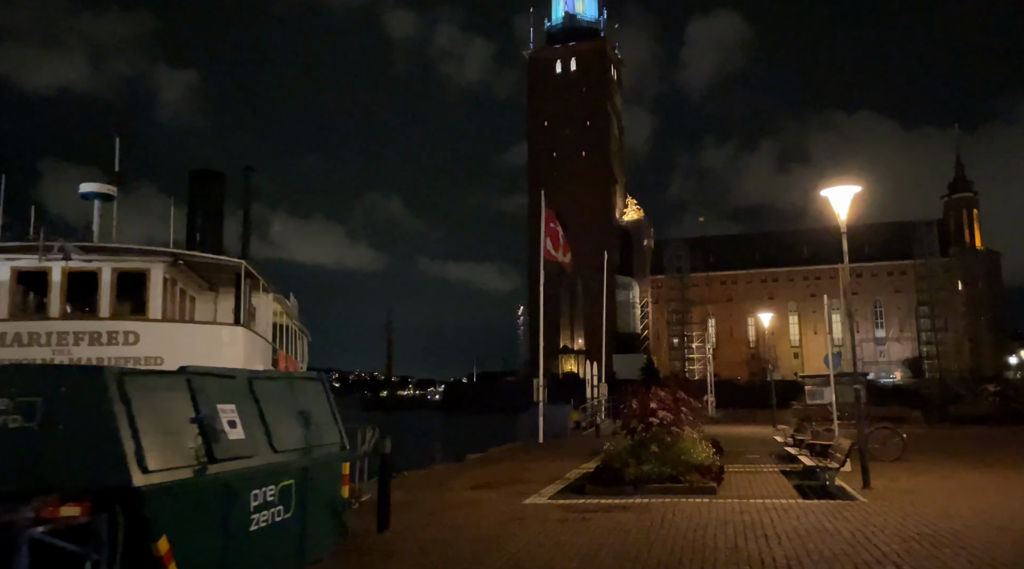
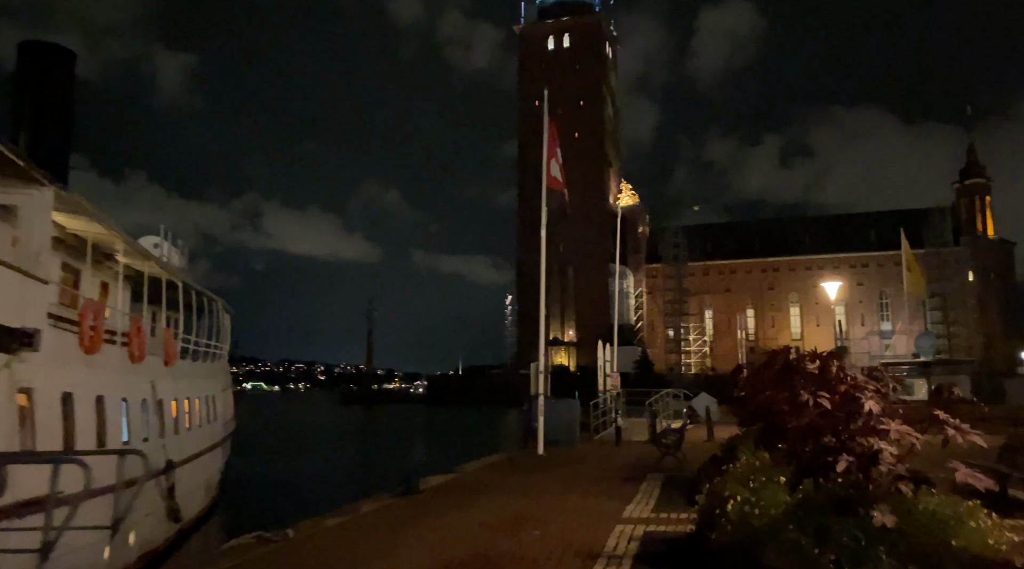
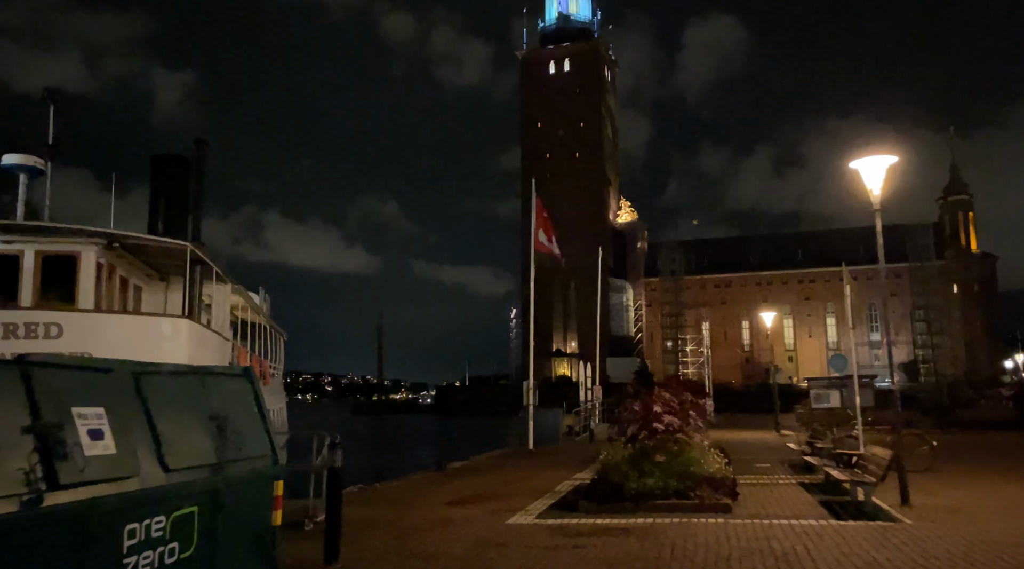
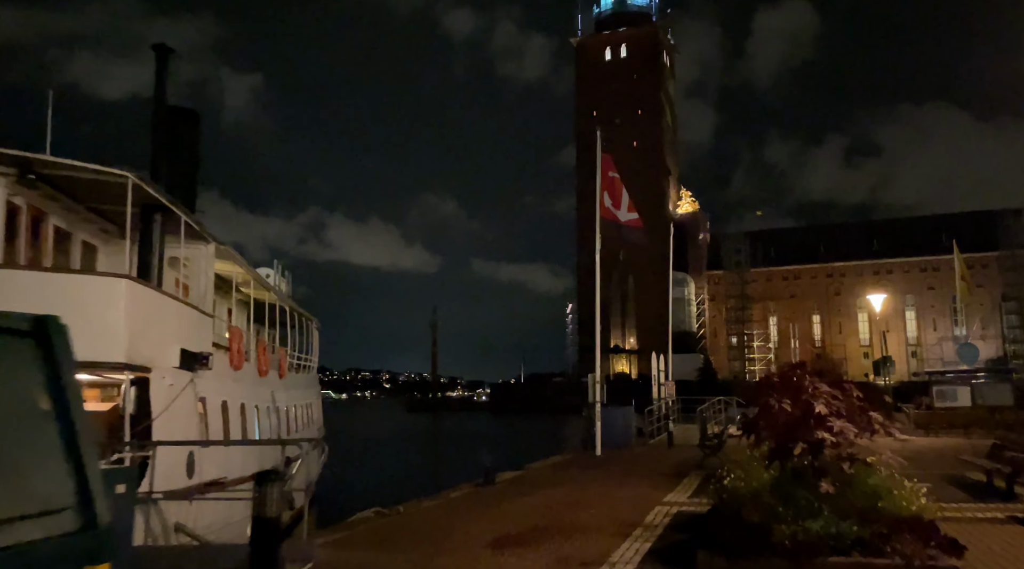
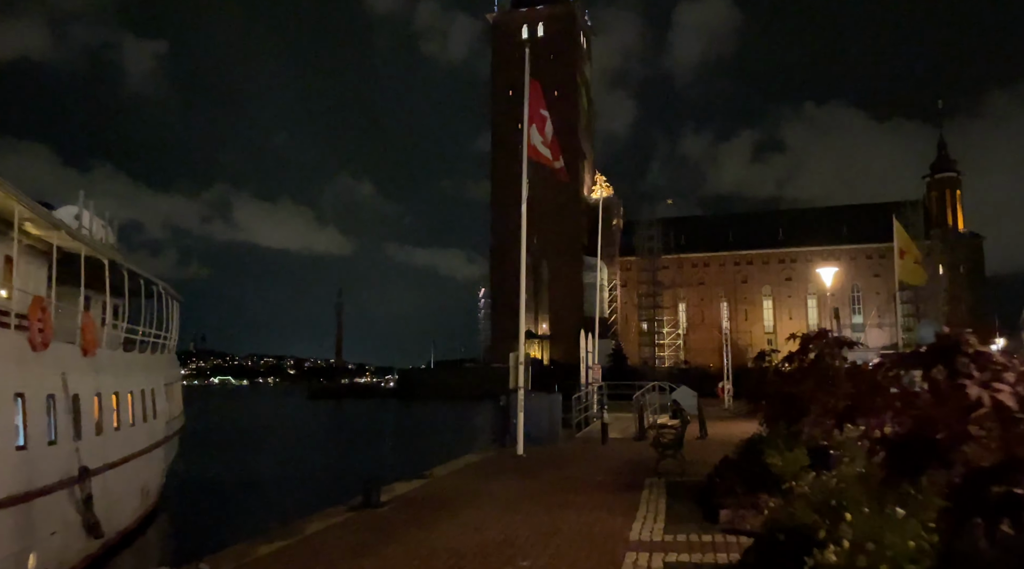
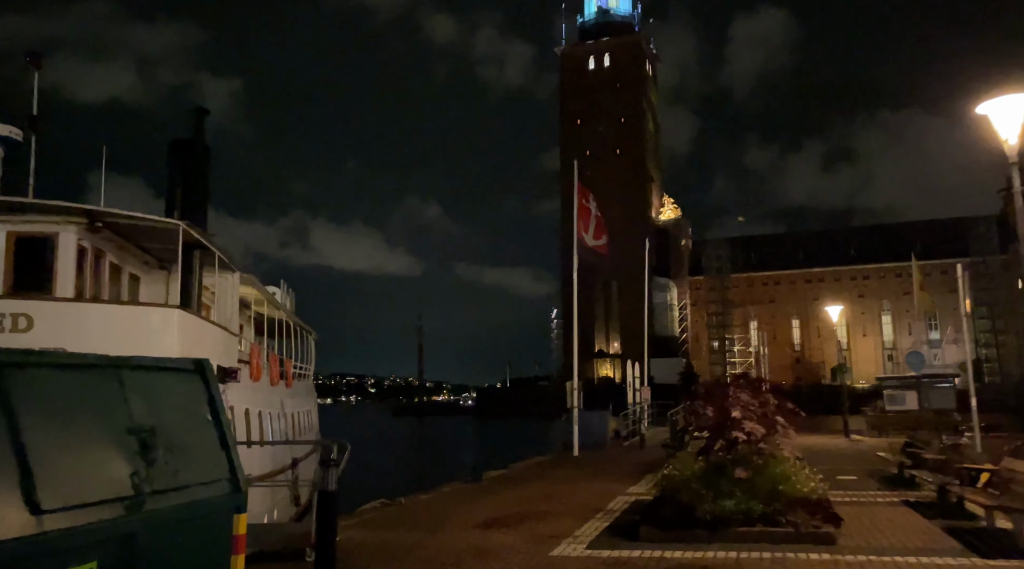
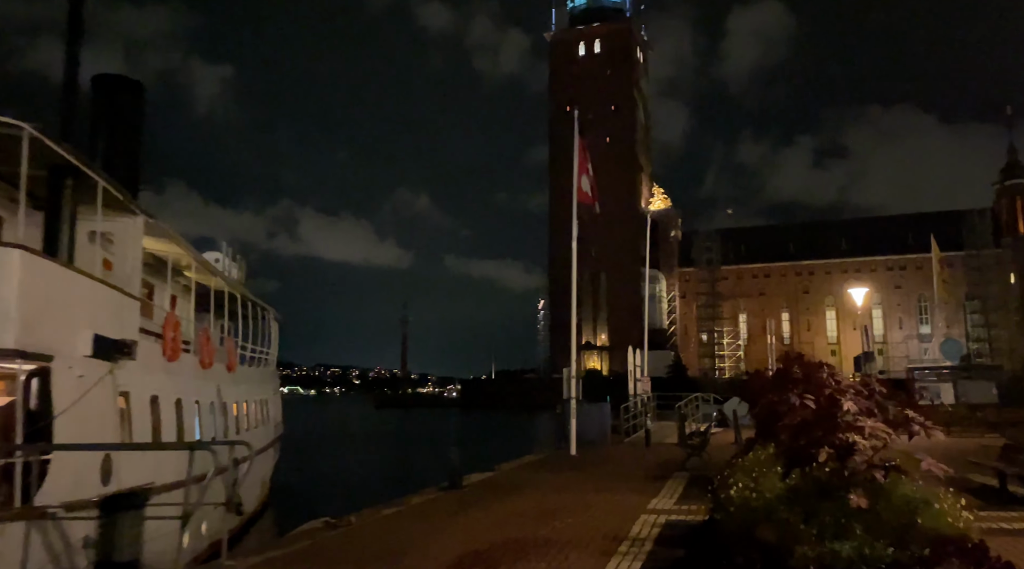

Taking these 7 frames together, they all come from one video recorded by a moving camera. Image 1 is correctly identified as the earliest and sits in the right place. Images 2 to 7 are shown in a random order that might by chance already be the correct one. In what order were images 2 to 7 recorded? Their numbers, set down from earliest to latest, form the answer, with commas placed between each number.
3, 6, 4, 7, 2, 5
